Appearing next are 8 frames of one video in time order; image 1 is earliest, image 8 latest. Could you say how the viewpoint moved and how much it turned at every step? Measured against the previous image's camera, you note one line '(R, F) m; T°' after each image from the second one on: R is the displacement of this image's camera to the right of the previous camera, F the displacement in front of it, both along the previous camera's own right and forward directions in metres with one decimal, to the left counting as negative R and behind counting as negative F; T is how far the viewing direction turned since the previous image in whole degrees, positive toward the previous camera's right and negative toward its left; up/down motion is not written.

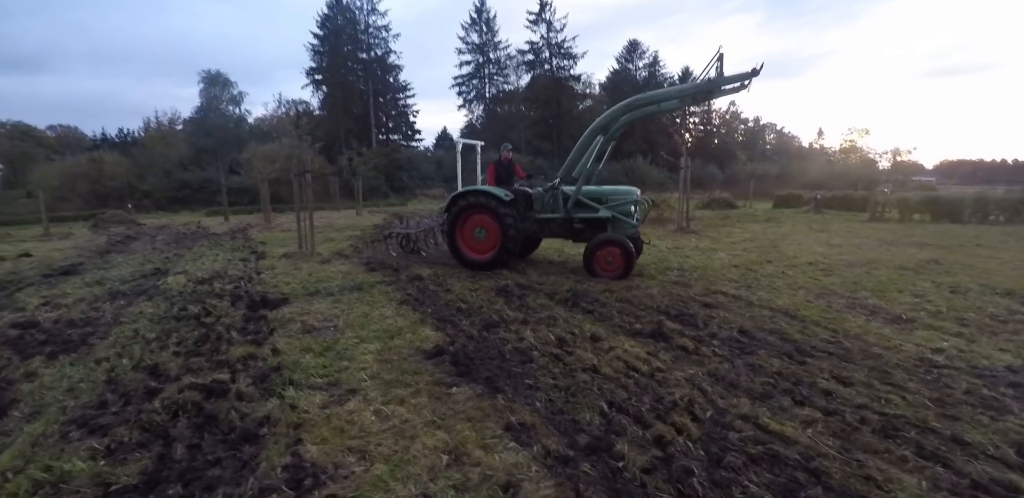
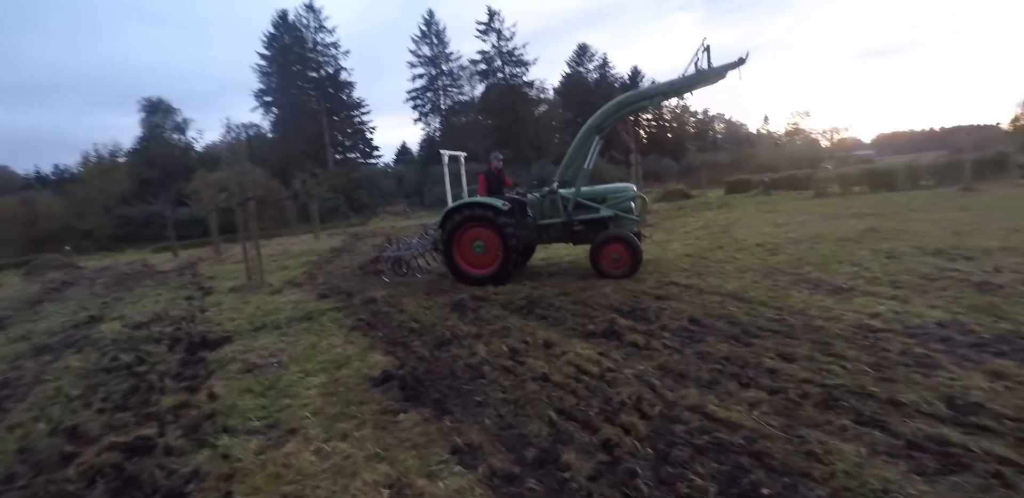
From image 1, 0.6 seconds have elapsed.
(+0.2, +0.1) m; +4°
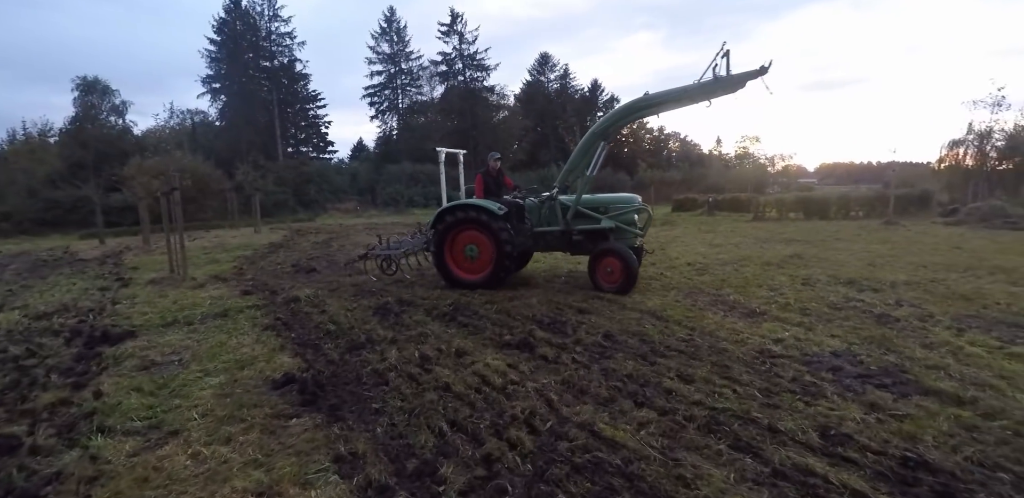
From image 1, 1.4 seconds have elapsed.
(+0.3, 0.0) m; +5°
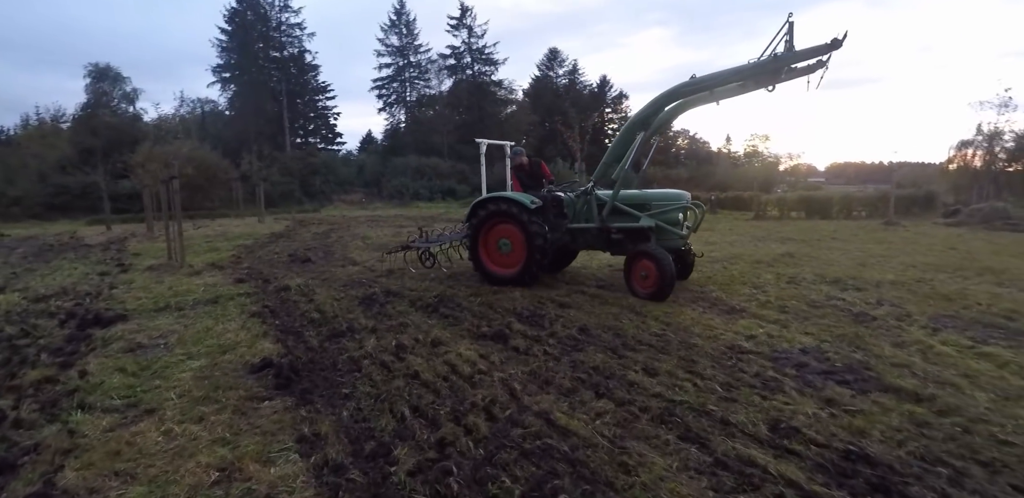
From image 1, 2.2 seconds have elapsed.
(+0.2, -0.1) m; -1°
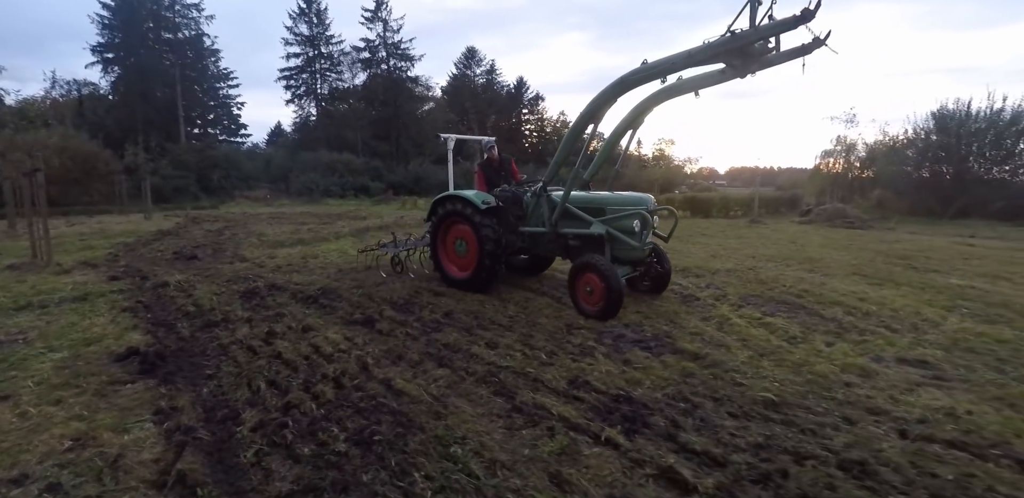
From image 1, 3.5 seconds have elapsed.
(+0.4, -0.5) m; +9°
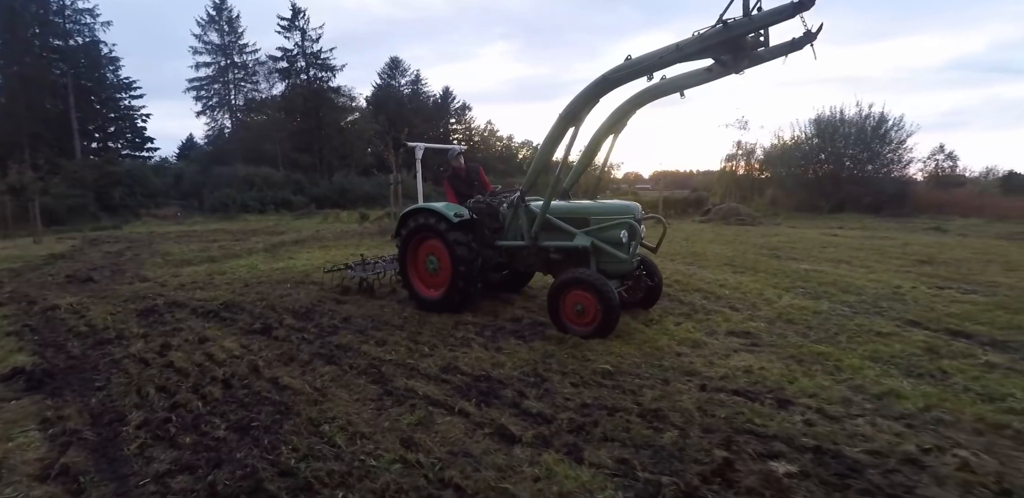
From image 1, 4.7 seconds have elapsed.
(+0.4, -0.4) m; +7°
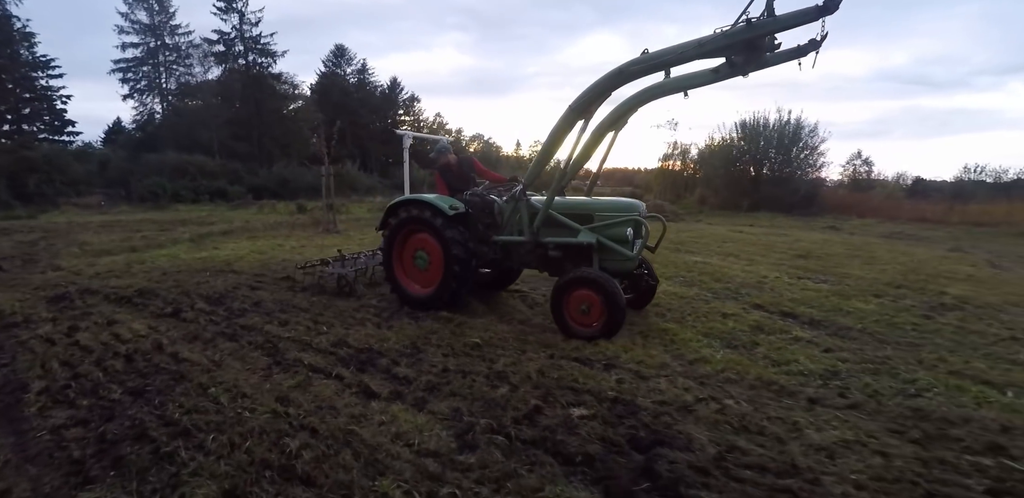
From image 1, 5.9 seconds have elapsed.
(+0.5, -0.5) m; +5°
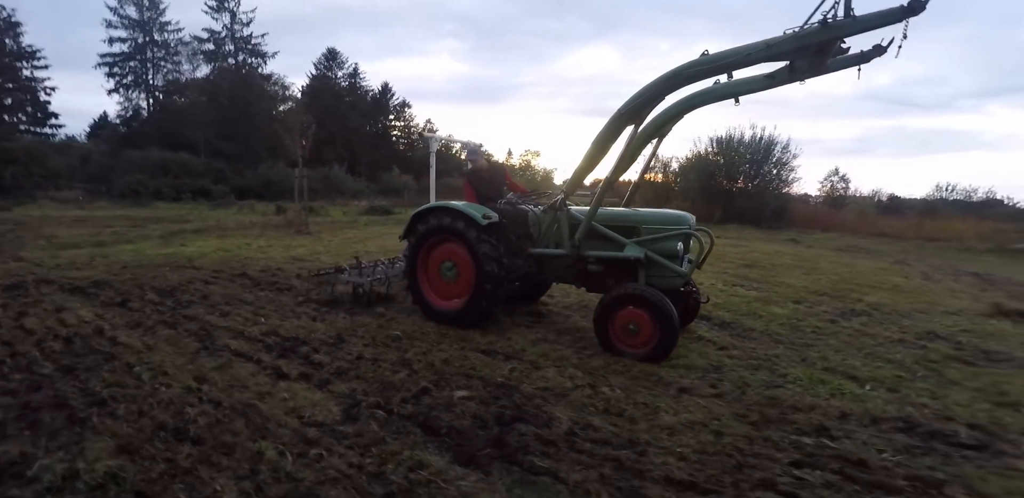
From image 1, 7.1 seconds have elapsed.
(+0.6, -0.4) m; +1°
